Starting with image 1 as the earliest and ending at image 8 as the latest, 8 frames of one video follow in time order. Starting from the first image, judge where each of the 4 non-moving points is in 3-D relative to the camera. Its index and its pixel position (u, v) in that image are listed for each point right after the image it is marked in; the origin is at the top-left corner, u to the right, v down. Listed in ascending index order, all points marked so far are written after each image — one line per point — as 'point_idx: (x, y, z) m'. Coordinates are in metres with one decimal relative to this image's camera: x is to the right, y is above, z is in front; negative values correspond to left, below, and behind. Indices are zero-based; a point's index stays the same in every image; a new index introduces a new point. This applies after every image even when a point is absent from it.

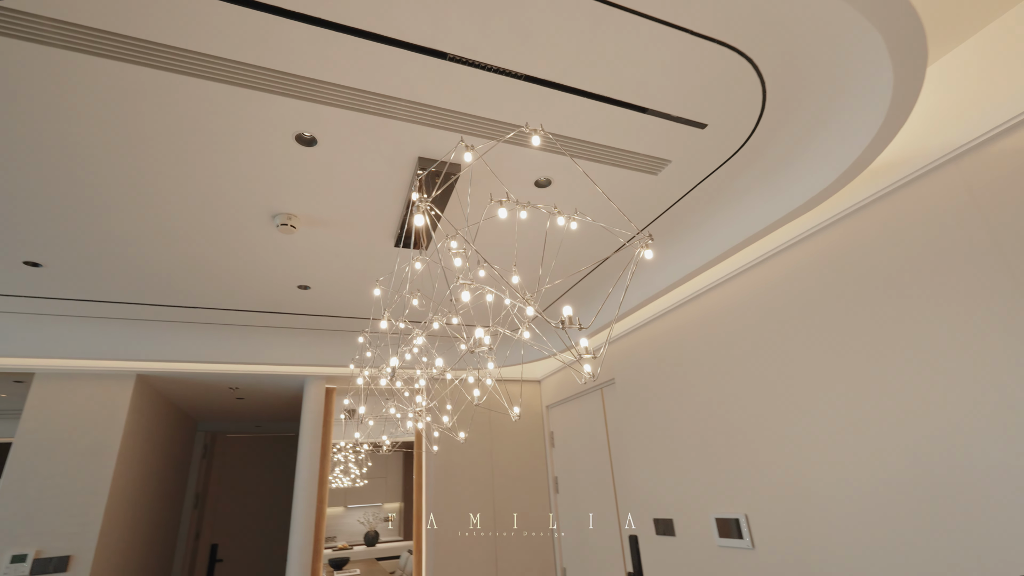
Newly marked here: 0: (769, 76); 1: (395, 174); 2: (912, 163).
0: (+0.9, +0.7, +1.7) m
1: (-0.5, +0.5, +2.0) m
2: (+1.5, +0.5, +1.8) m
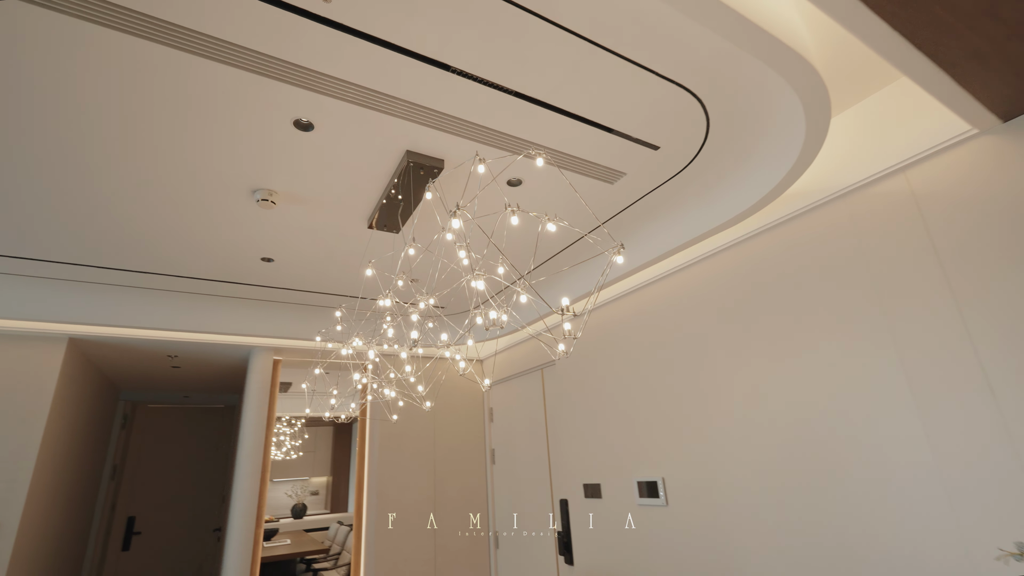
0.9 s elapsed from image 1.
0: (+0.8, +0.7, +2.0) m
1: (-0.6, +0.6, +2.2) m
2: (+1.4, +0.4, +2.3) m
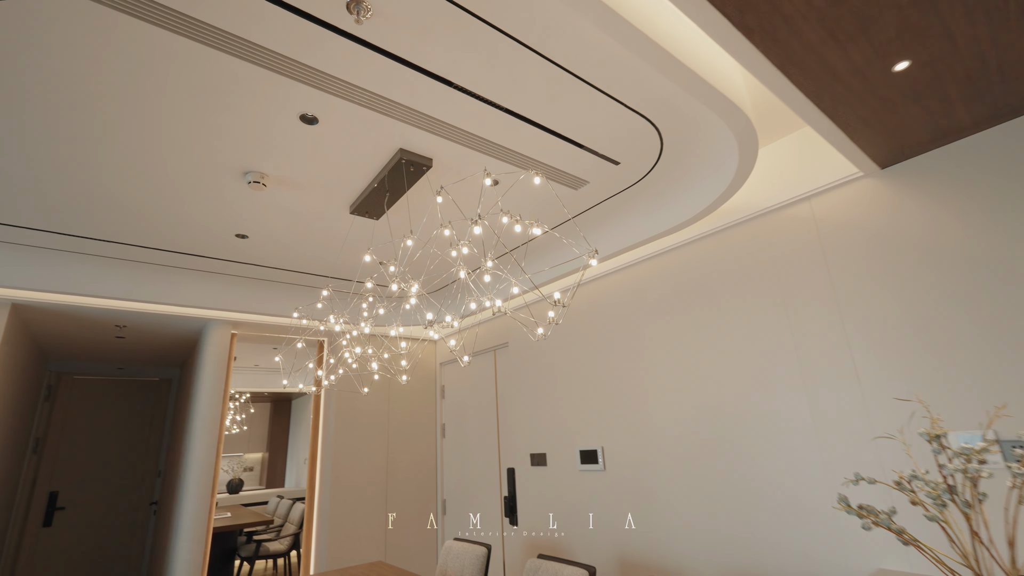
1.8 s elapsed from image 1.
0: (+0.8, +0.7, +2.4) m
1: (-0.7, +0.7, +2.4) m
2: (+1.3, +0.4, +2.8) m
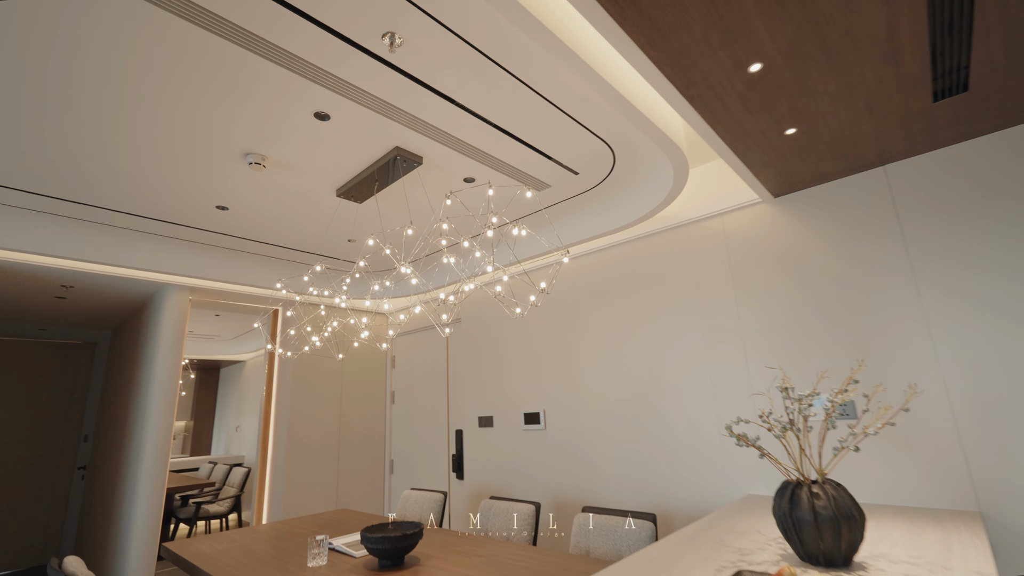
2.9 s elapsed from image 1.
0: (+0.6, +0.8, +2.9) m
1: (-0.8, +0.8, +2.7) m
2: (+1.1, +0.5, +3.4) m
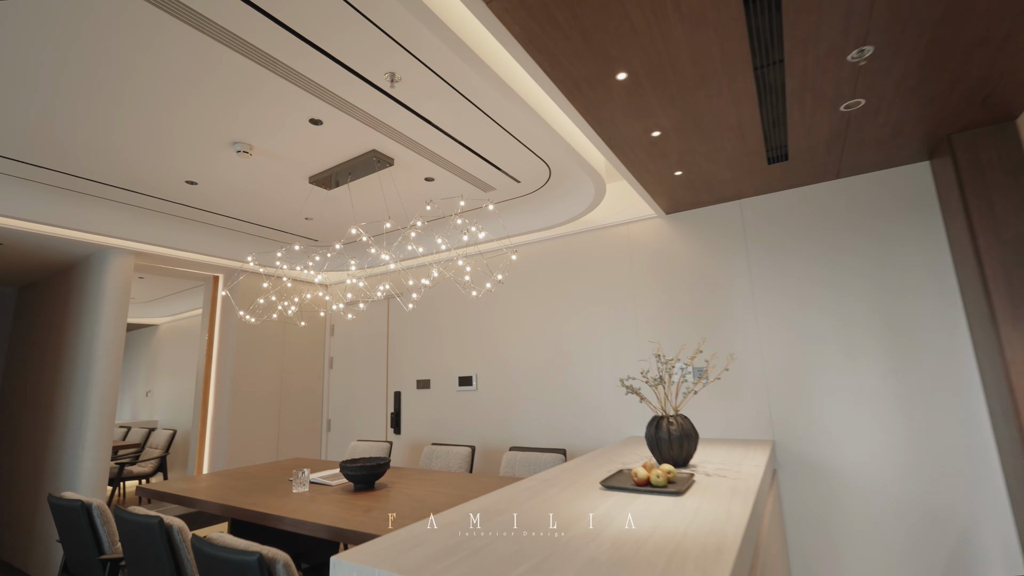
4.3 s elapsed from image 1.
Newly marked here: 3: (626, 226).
0: (+0.3, +0.9, +3.6) m
1: (-1.1, +0.9, +3.2) m
2: (+0.7, +0.6, +4.2) m
3: (+0.9, +0.5, +4.0) m
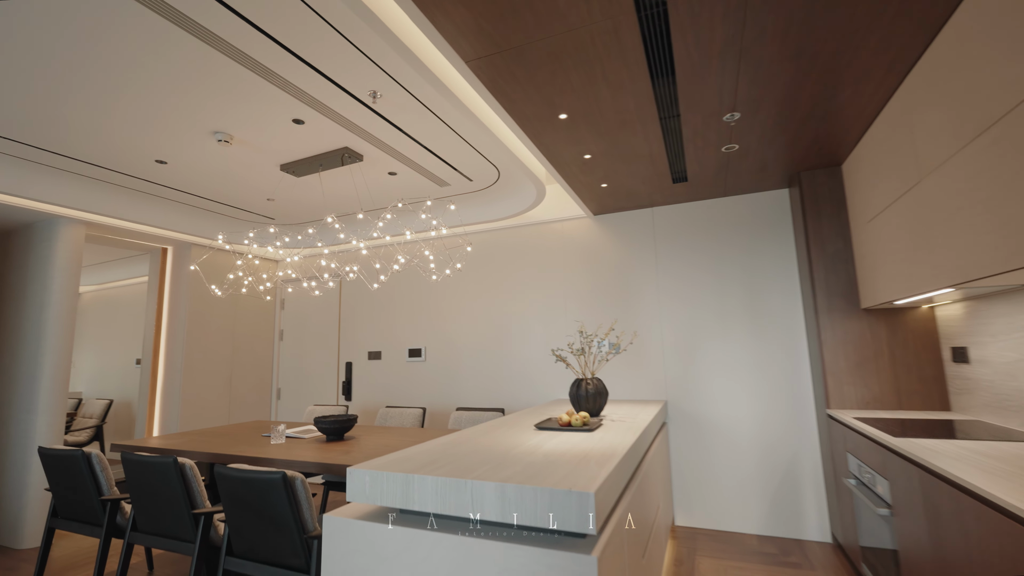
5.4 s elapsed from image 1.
0: (-0.1, +1.0, +4.2) m
1: (-1.4, +1.1, +3.5) m
2: (+0.2, +0.7, +4.8) m
3: (+0.5, +0.6, +4.7) m
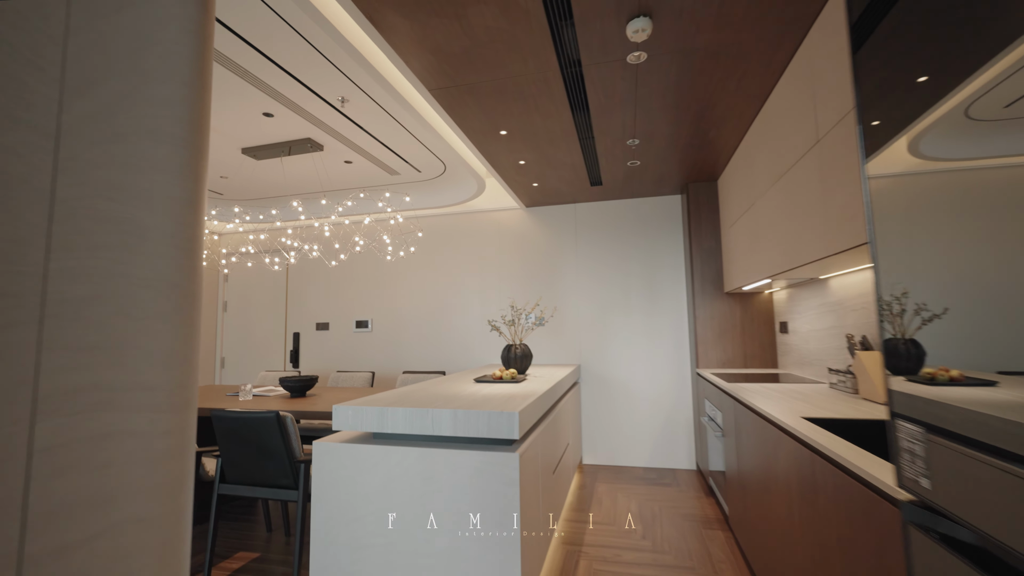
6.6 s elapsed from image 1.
0: (-0.7, +1.2, +4.8) m
1: (-1.8, +1.3, +3.9) m
2: (-0.5, +0.9, +5.4) m
3: (-0.2, +0.8, +5.3) m
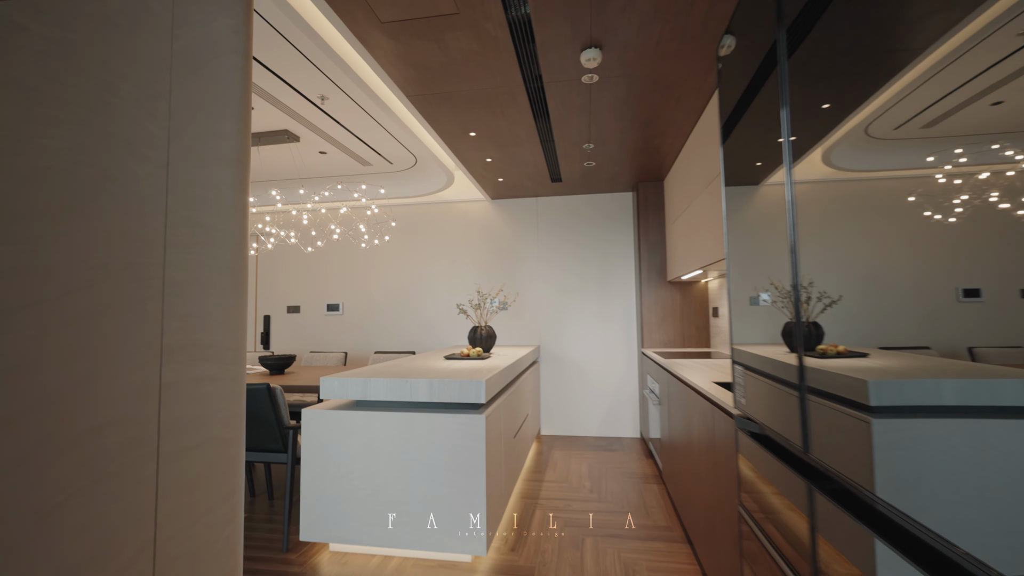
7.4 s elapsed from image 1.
0: (-1.0, +1.3, +5.1) m
1: (-2.1, +1.4, +4.1) m
2: (-0.9, +1.1, +5.7) m
3: (-0.6, +1.0, +5.7) m
